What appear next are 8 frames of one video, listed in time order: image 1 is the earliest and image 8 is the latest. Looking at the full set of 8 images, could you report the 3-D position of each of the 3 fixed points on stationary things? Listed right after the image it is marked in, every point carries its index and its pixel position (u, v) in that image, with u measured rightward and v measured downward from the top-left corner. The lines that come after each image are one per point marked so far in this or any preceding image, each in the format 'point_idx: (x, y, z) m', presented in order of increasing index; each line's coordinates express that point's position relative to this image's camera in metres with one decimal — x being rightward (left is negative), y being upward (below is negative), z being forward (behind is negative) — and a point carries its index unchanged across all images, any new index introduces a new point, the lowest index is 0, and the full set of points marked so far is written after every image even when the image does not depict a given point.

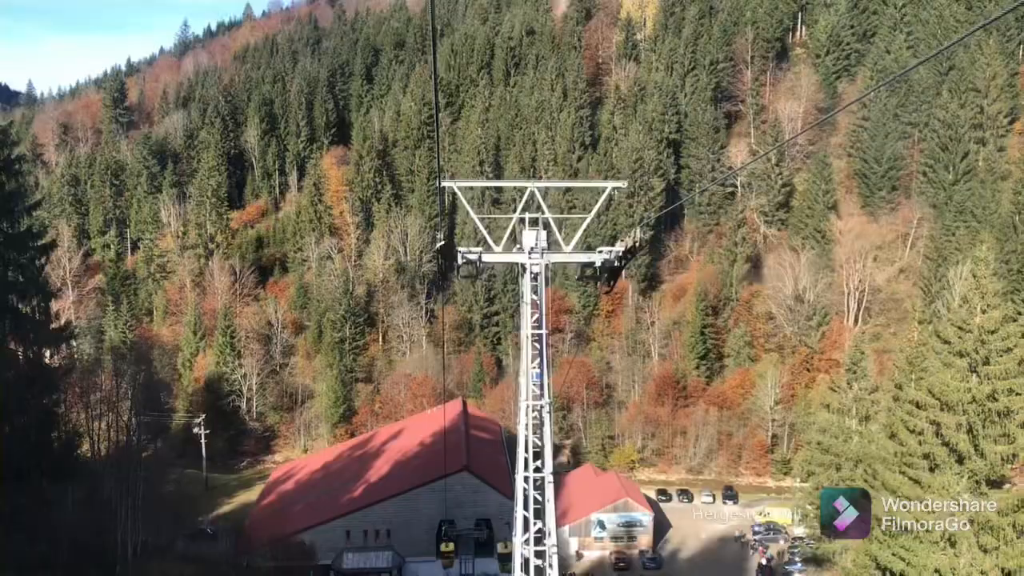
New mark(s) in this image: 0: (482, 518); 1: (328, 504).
0: (-0.7, -5.6, +19.2) m
1: (-4.5, -5.3, +19.4) m
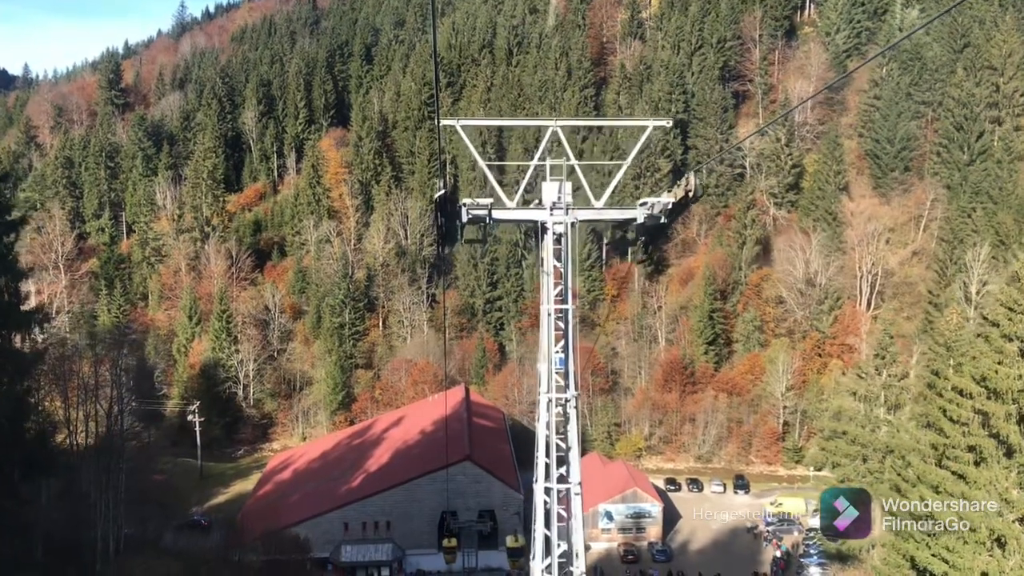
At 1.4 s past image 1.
0: (-0.6, -5.2, +18.5) m
1: (-4.4, -4.9, +18.7) m
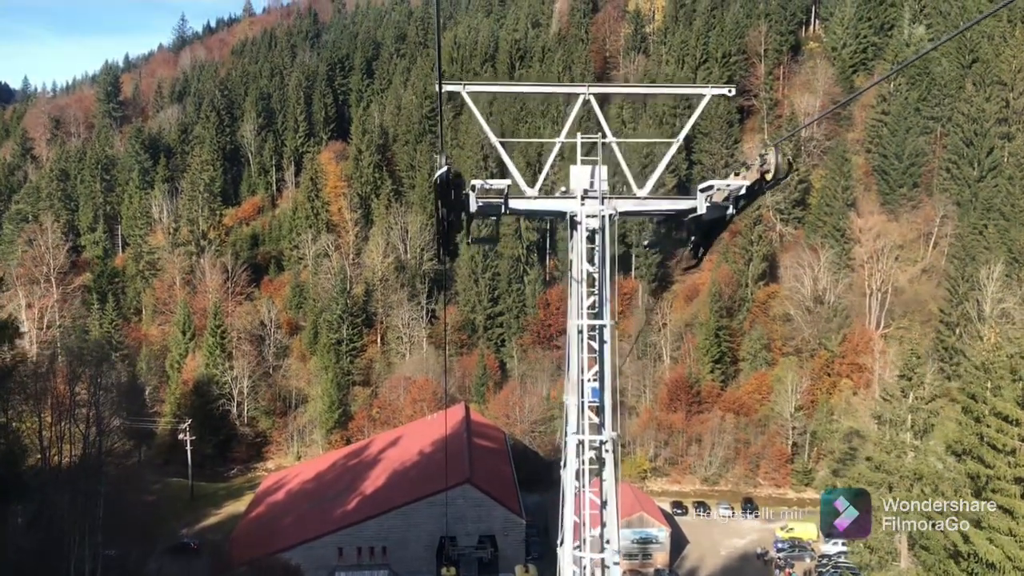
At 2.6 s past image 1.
0: (-0.6, -5.5, +17.8) m
1: (-4.4, -5.2, +18.0) m
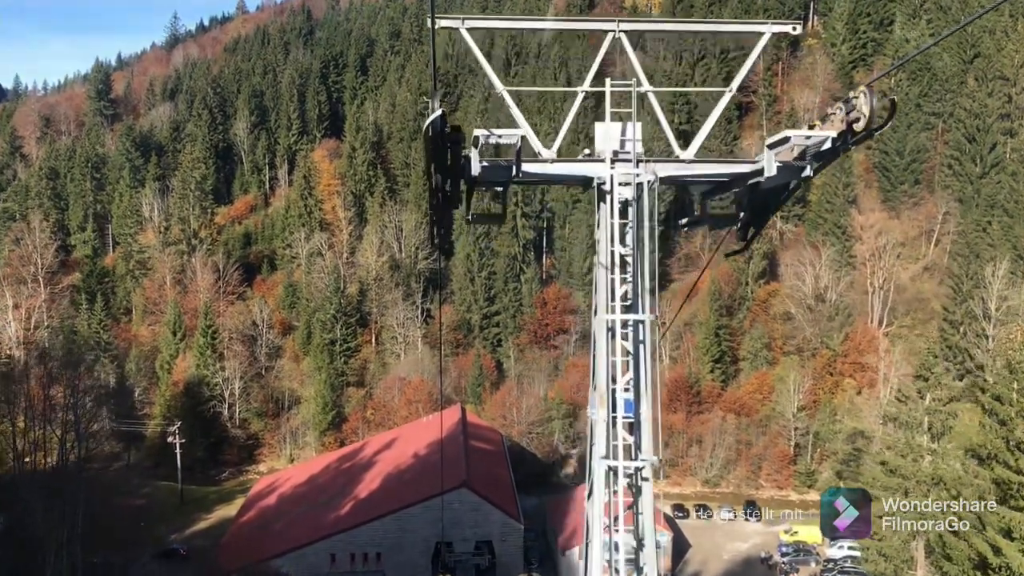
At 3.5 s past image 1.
0: (-0.6, -5.5, +17.3) m
1: (-4.4, -5.2, +17.4) m
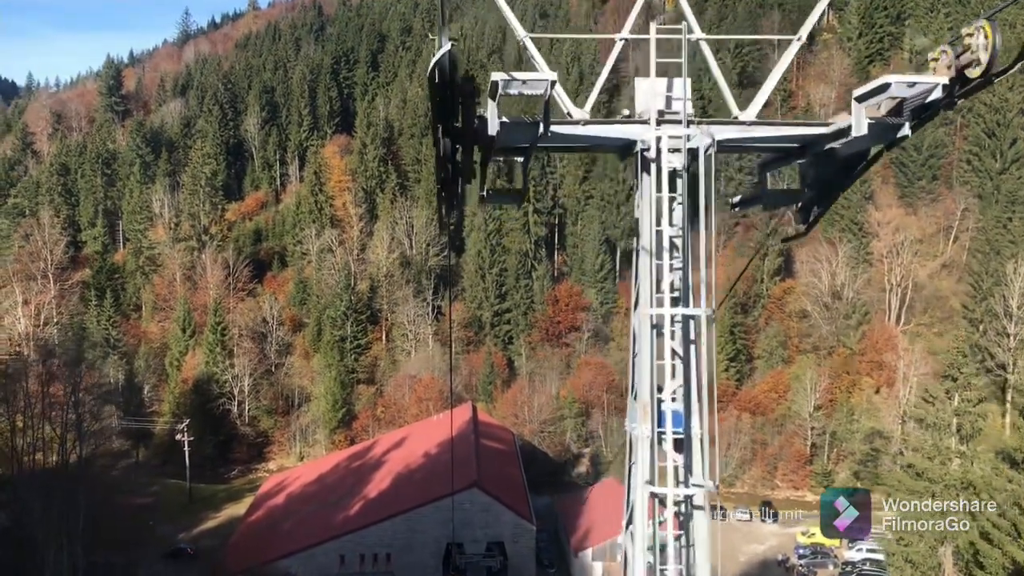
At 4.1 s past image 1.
0: (-0.4, -5.4, +17.0) m
1: (-4.2, -5.1, +17.2) m
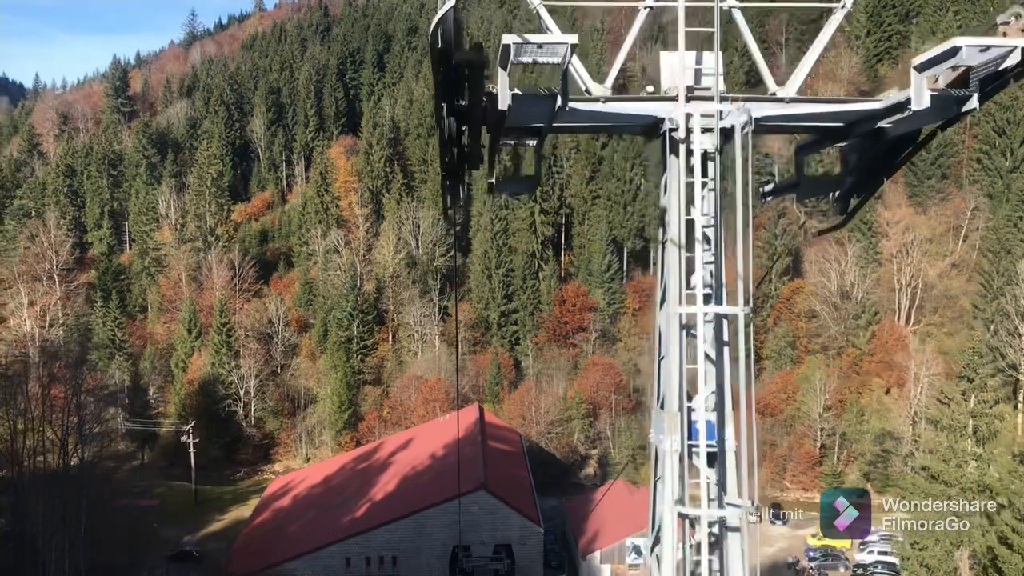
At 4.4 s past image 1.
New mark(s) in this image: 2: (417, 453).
0: (-0.2, -5.4, +16.8) m
1: (-4.0, -5.1, +17.1) m
2: (-2.4, -4.1, +19.9) m
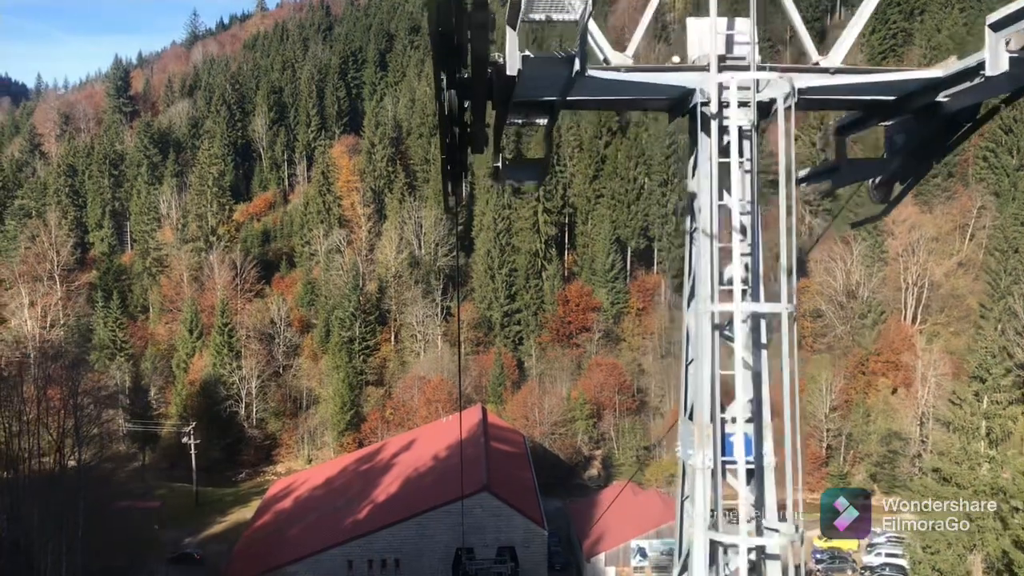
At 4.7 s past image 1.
0: (-0.2, -5.4, +16.7) m
1: (-3.9, -5.1, +16.9) m
2: (-2.3, -4.1, +19.8) m
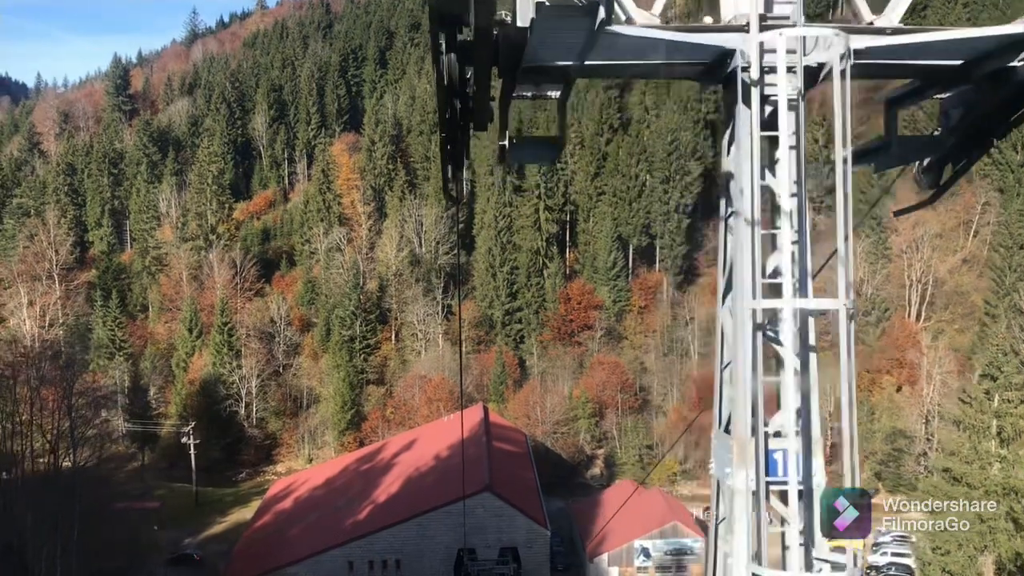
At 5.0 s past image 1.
0: (-0.1, -5.3, +16.5) m
1: (-3.9, -5.1, +16.8) m
2: (-2.2, -4.0, +19.6) m
